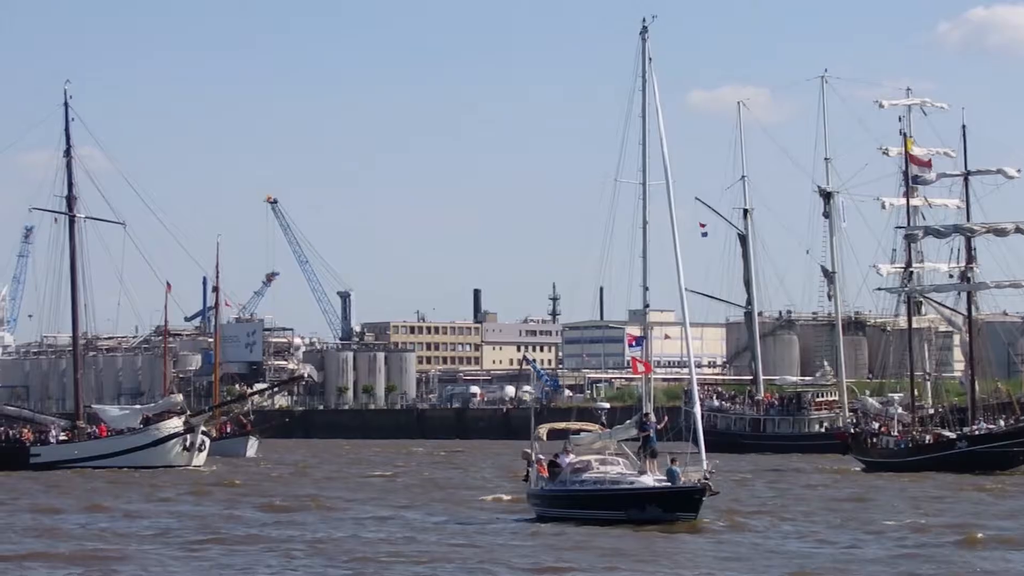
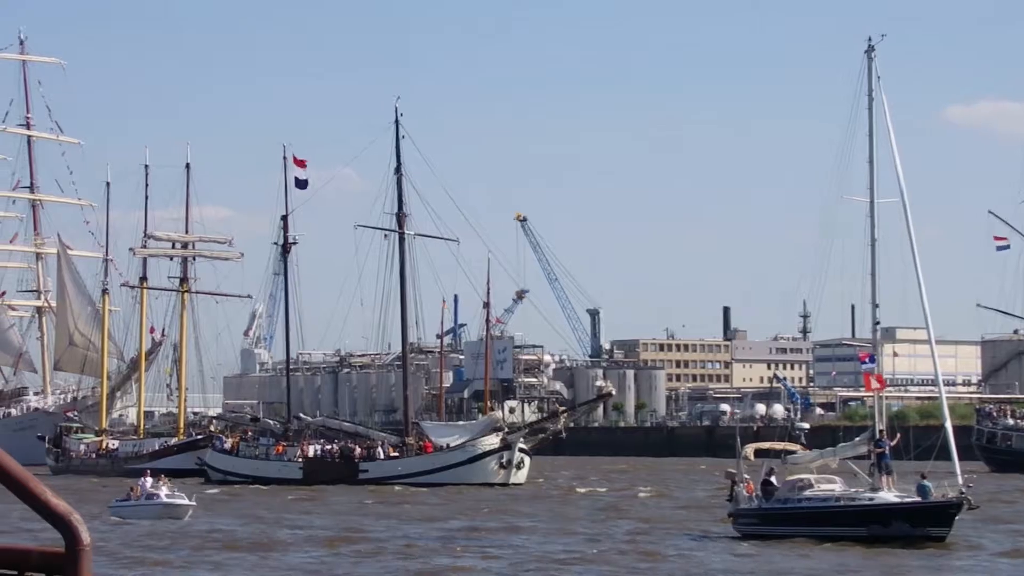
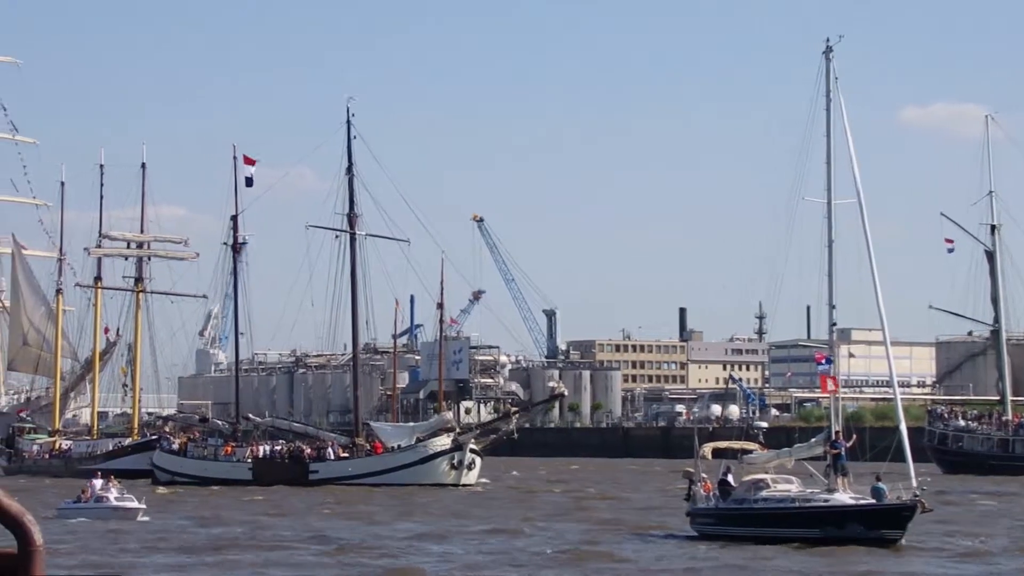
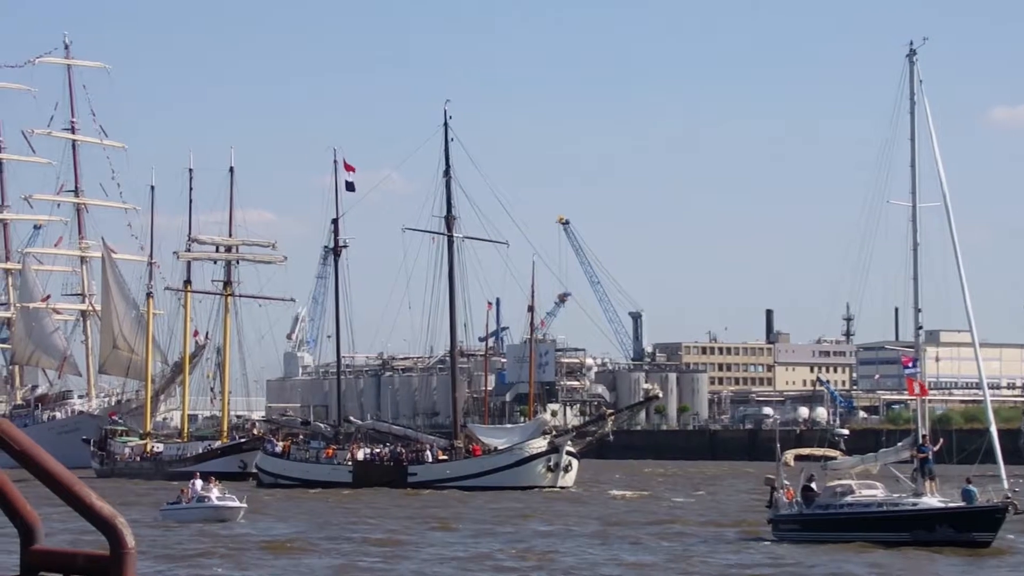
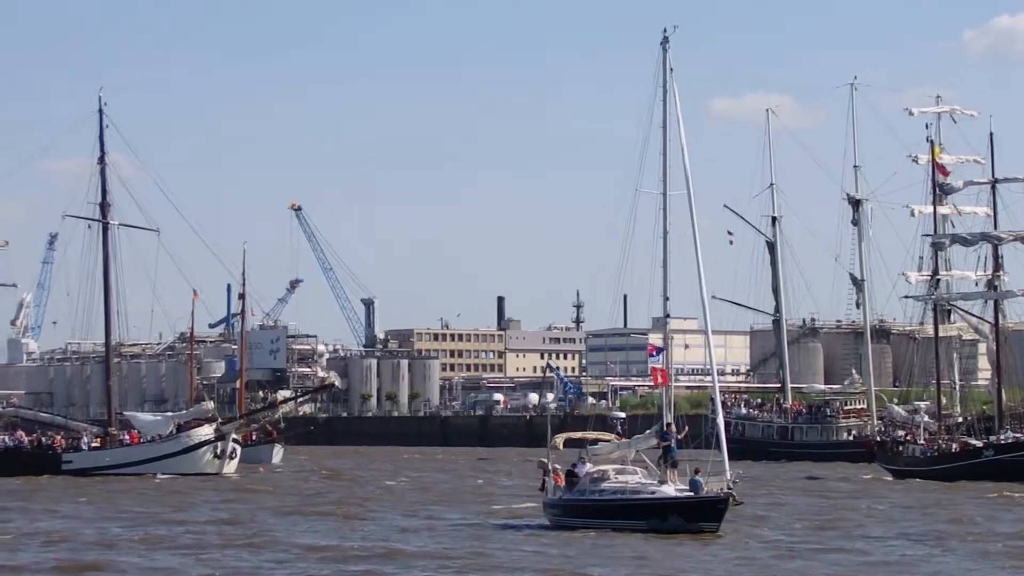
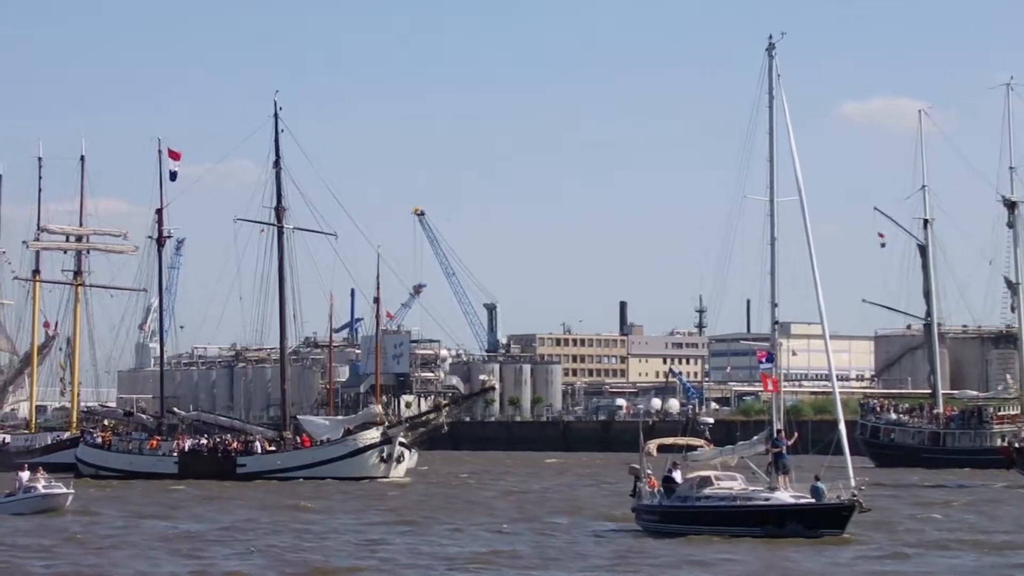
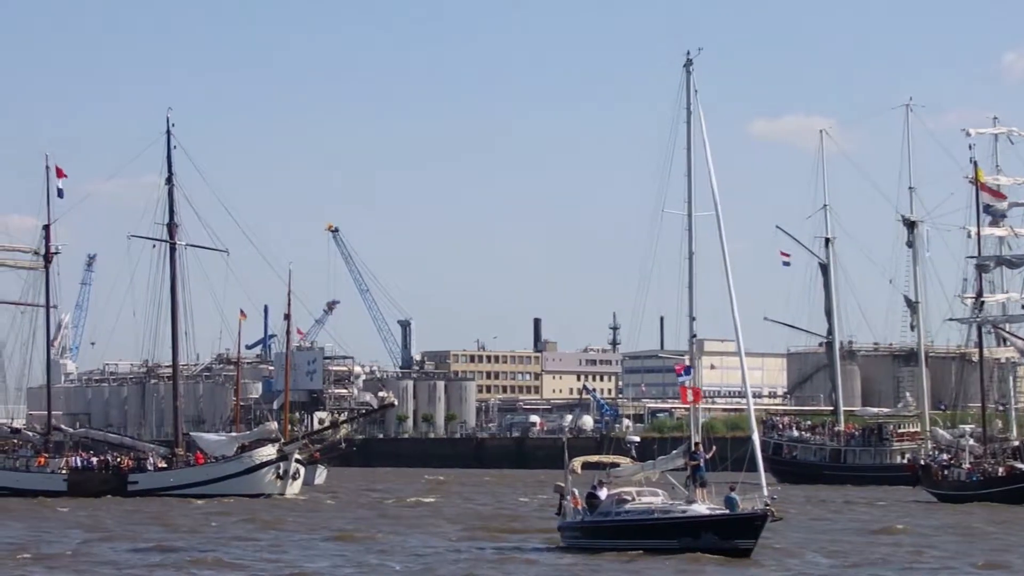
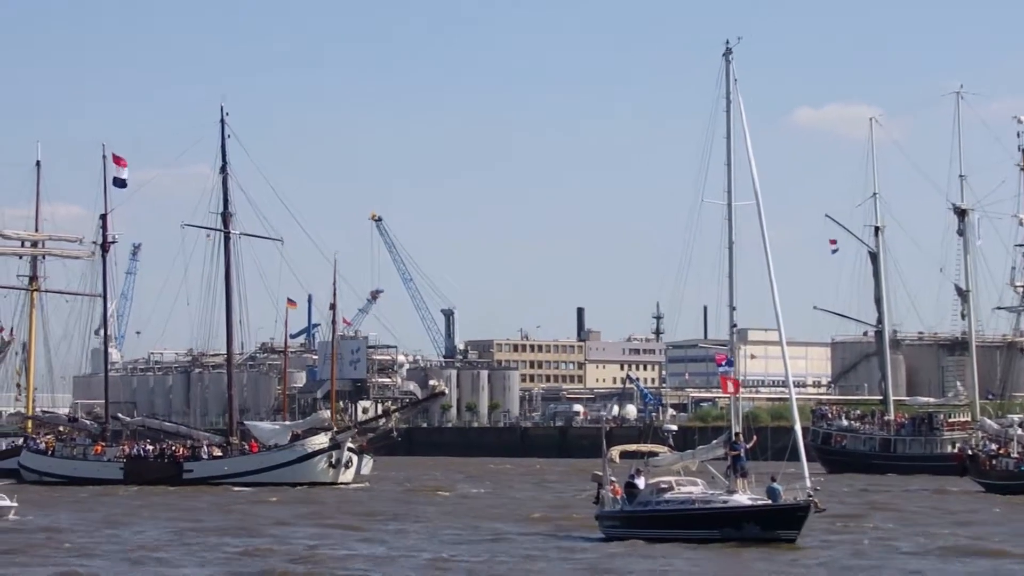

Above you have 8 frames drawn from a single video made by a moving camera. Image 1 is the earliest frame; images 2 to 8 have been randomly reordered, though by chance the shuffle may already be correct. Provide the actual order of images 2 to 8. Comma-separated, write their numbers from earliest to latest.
5, 7, 8, 6, 3, 2, 4
